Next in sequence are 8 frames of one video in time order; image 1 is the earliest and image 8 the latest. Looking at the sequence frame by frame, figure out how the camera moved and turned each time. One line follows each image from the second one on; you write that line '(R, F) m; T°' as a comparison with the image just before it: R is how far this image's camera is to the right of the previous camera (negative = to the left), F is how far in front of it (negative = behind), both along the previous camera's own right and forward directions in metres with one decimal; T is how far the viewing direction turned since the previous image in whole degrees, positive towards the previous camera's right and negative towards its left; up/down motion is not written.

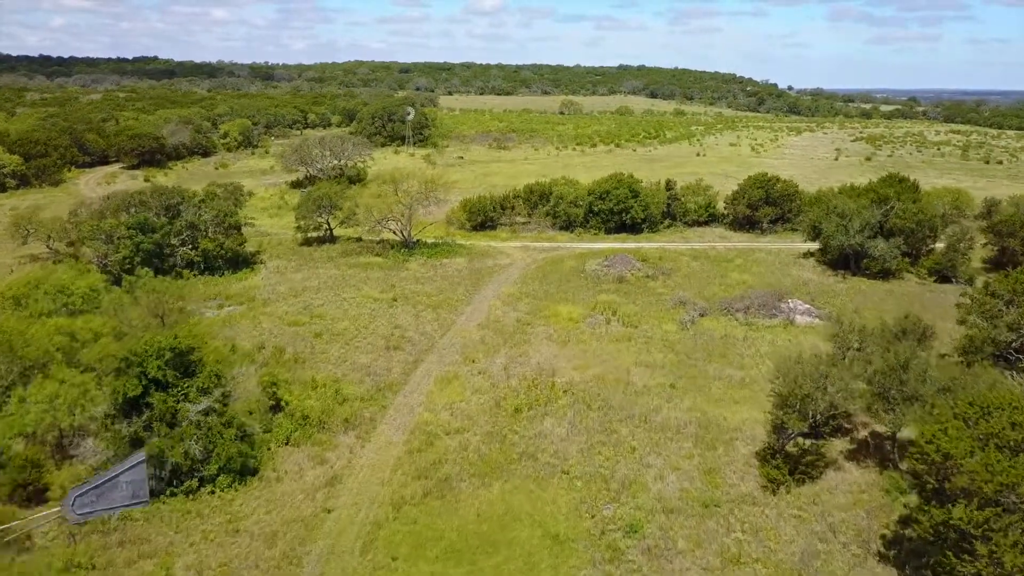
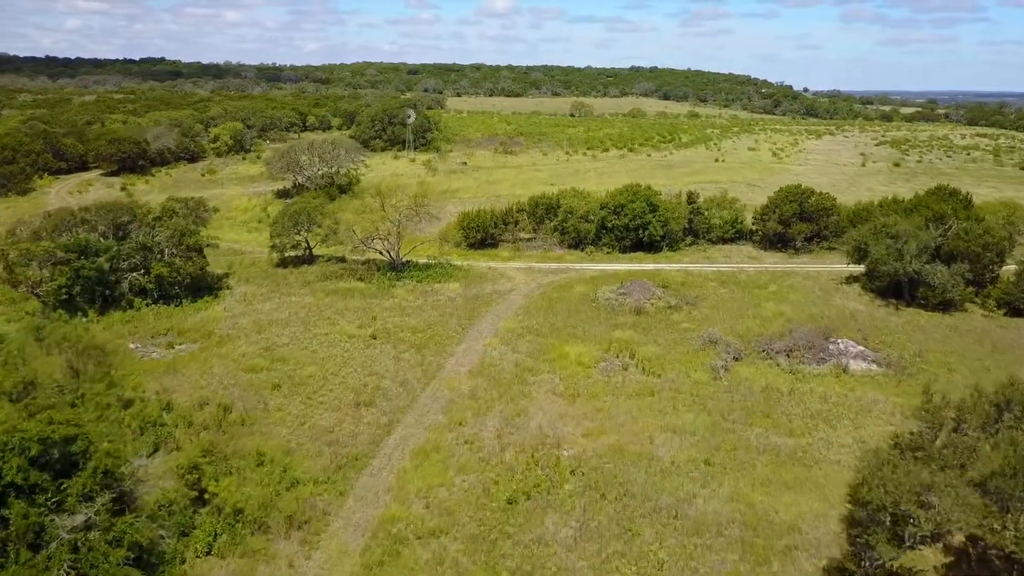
(+0.3, +4.4) m; -1°
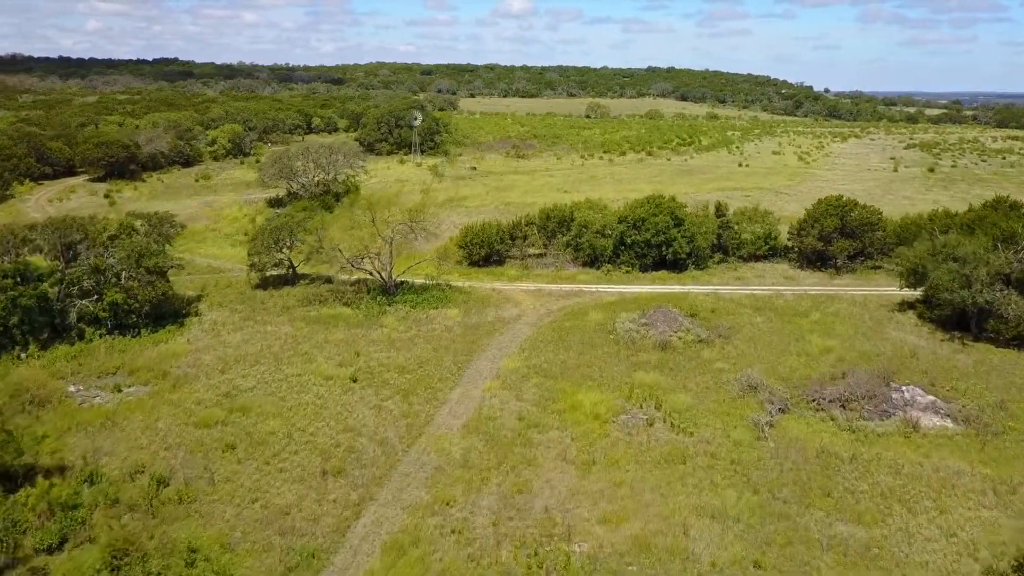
(+0.3, +3.7) m; -1°
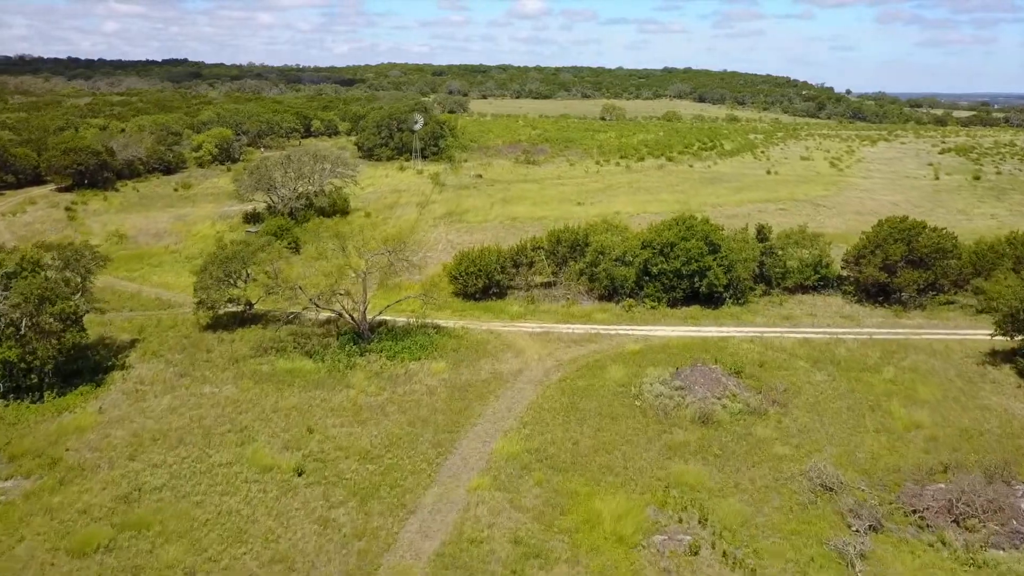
(+0.3, +5.2) m; -1°
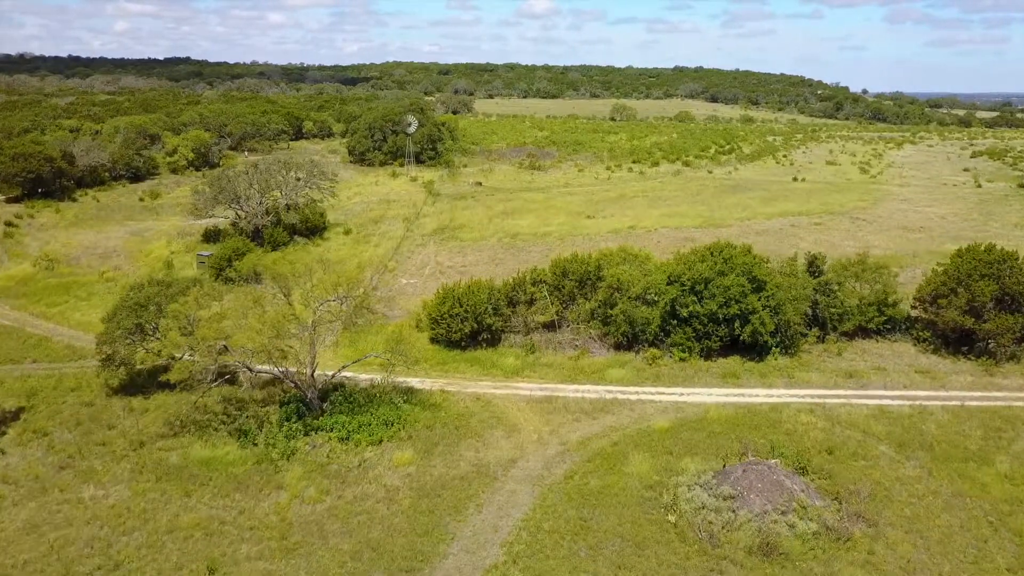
(+0.3, +5.3) m; -1°
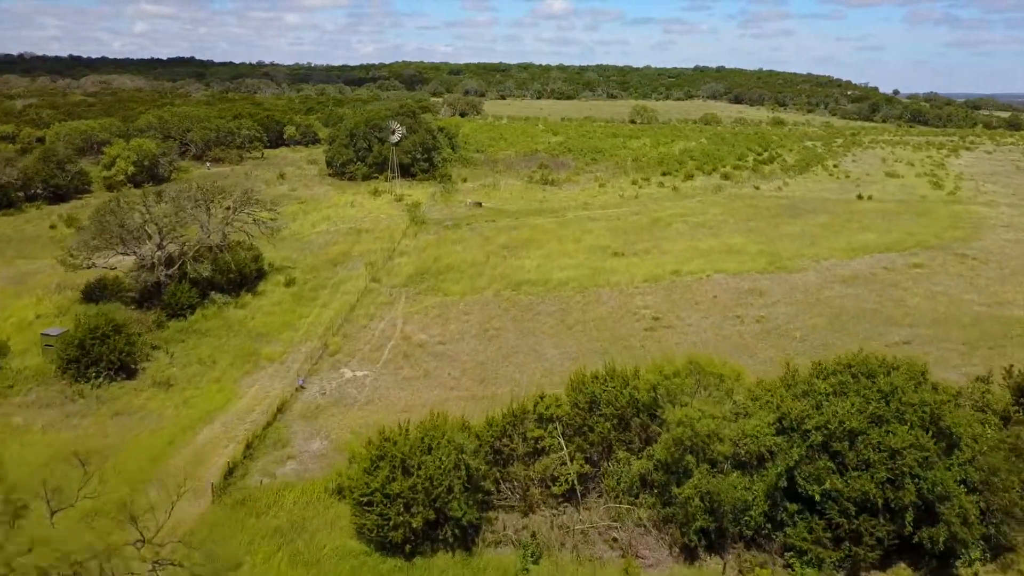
(+0.4, +10.0) m; -1°
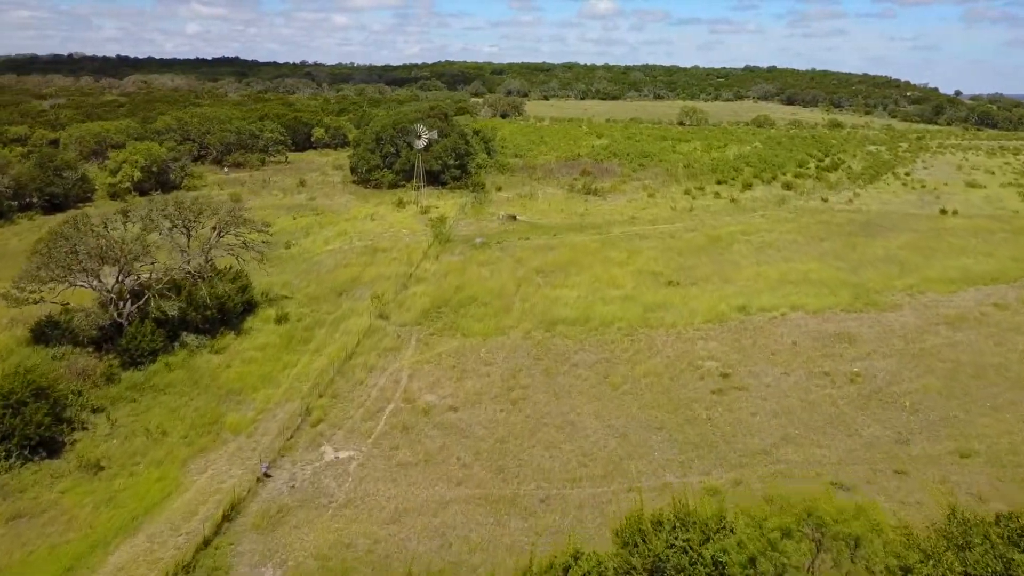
(+0.2, +4.7) m; -3°
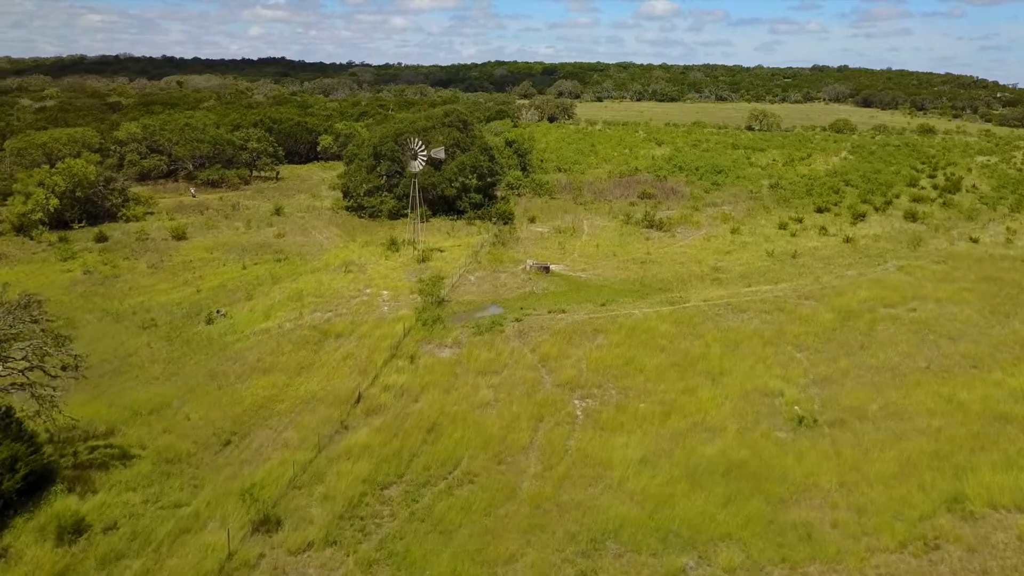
(+0.7, +11.5) m; -4°
